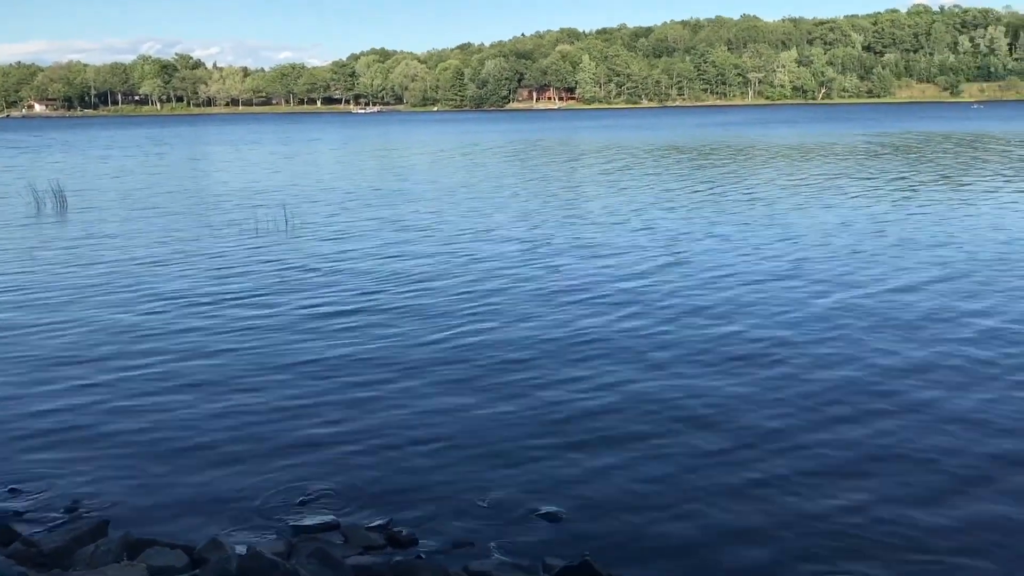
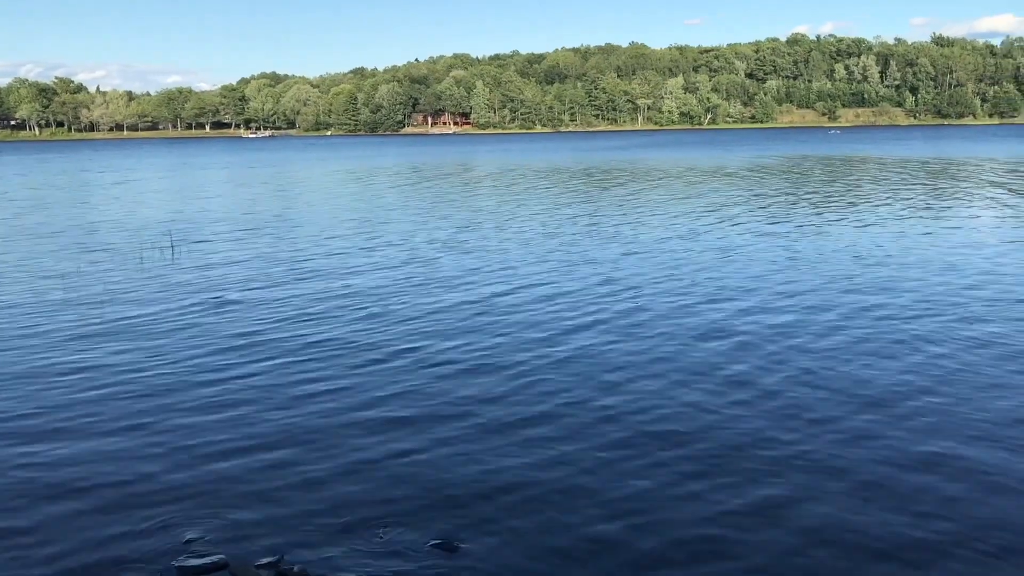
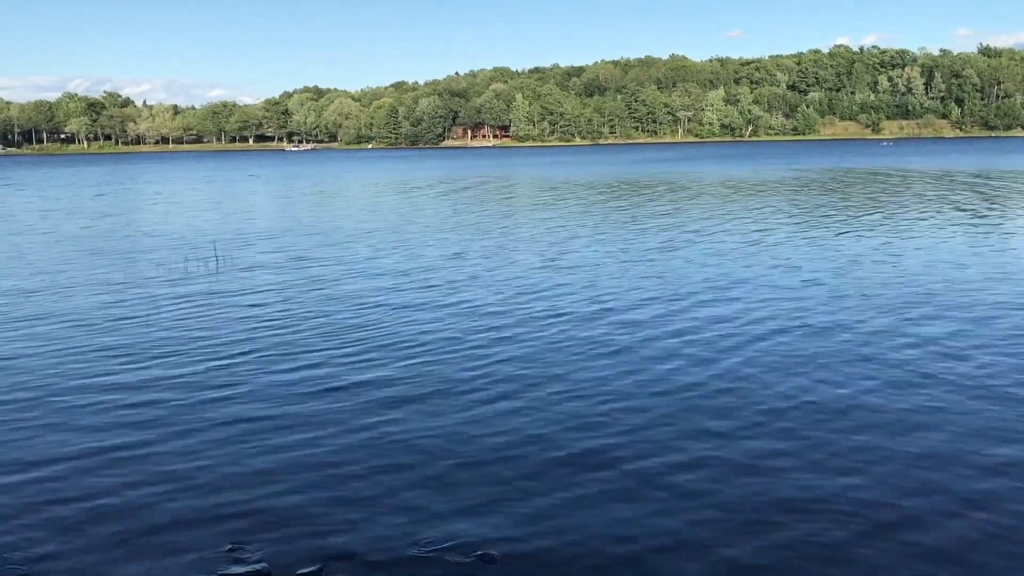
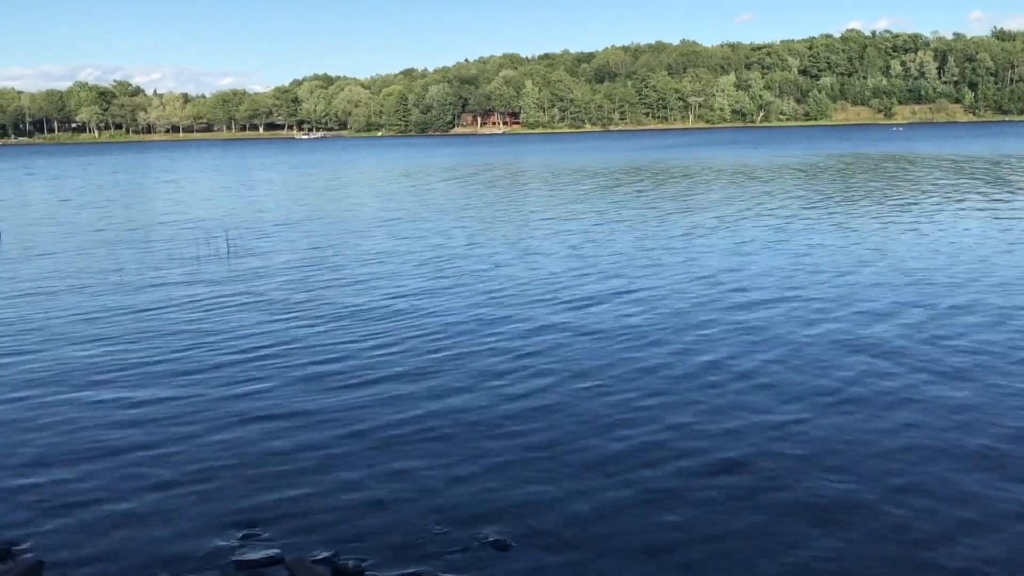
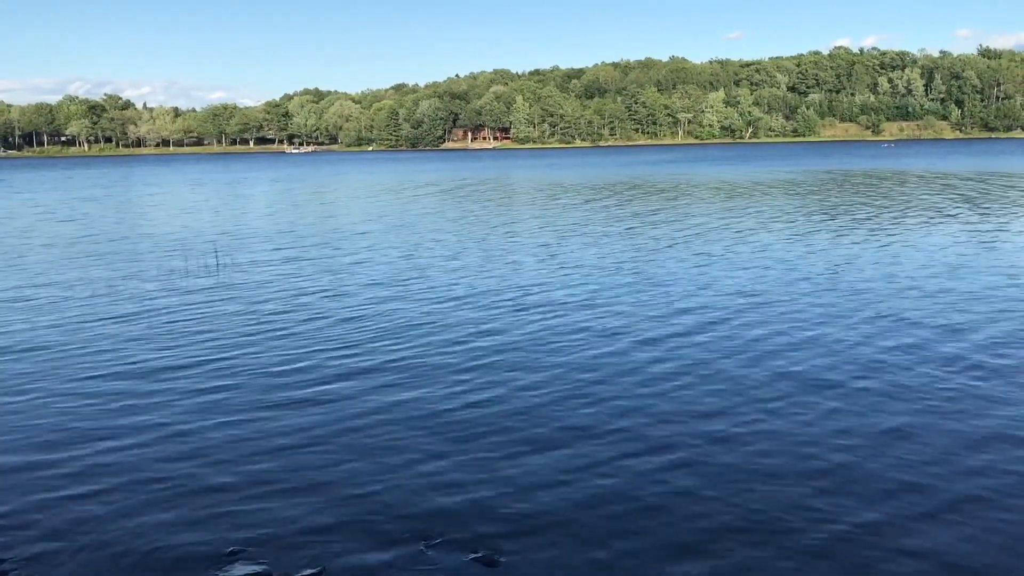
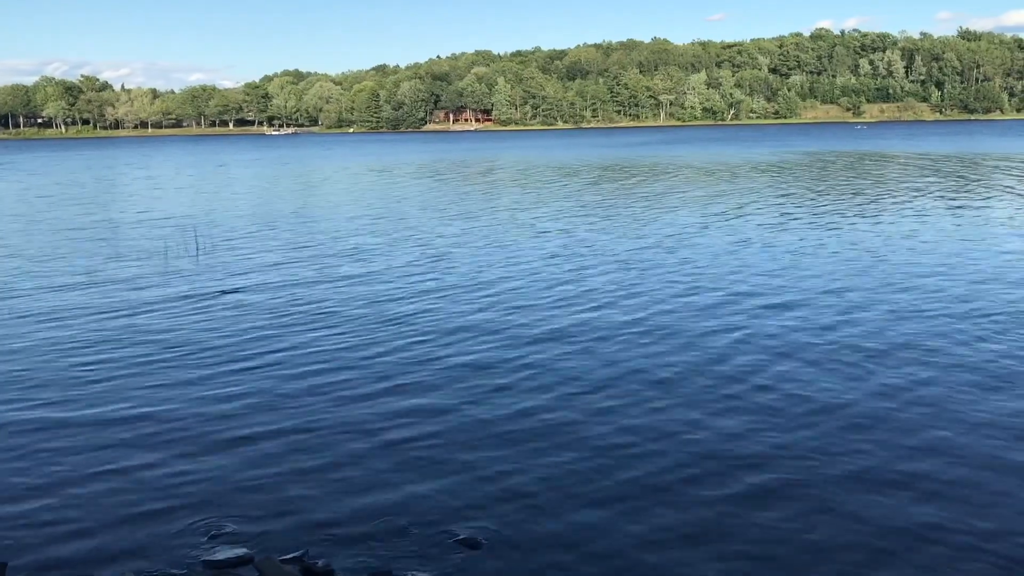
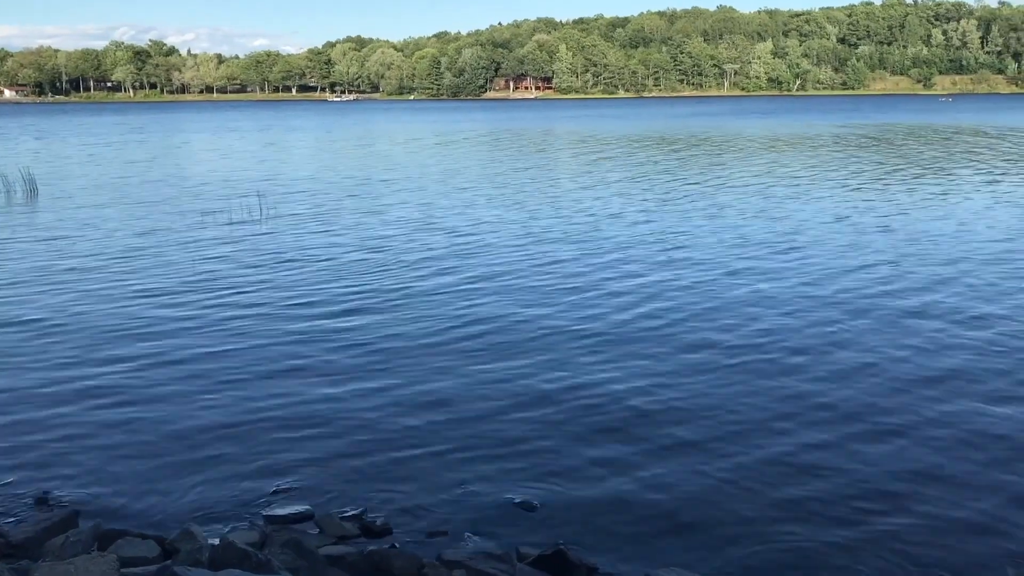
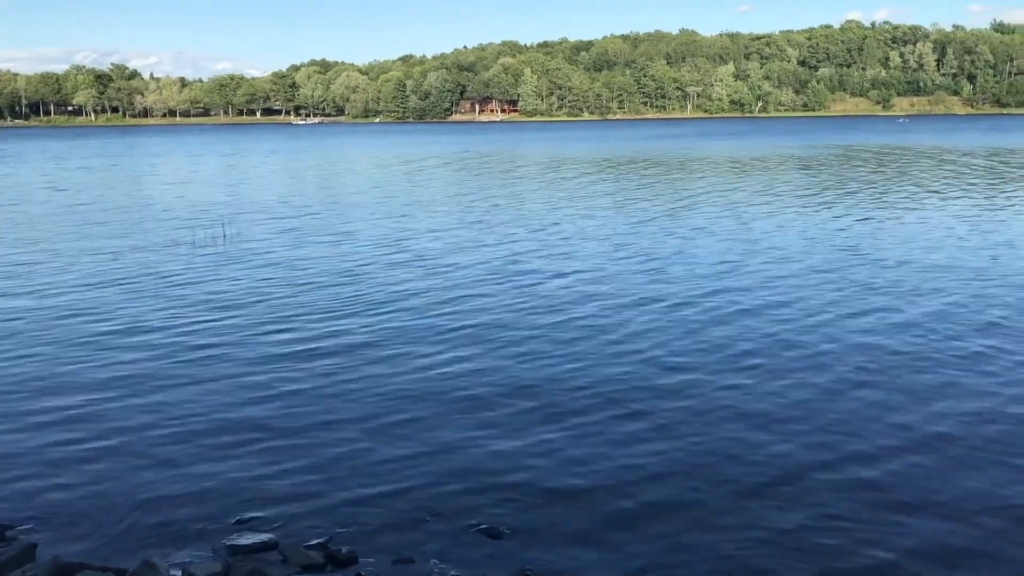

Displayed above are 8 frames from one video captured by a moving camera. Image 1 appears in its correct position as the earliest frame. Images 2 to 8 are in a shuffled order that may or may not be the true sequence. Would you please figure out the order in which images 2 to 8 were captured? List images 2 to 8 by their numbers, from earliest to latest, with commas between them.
7, 8, 5, 3, 4, 6, 2
